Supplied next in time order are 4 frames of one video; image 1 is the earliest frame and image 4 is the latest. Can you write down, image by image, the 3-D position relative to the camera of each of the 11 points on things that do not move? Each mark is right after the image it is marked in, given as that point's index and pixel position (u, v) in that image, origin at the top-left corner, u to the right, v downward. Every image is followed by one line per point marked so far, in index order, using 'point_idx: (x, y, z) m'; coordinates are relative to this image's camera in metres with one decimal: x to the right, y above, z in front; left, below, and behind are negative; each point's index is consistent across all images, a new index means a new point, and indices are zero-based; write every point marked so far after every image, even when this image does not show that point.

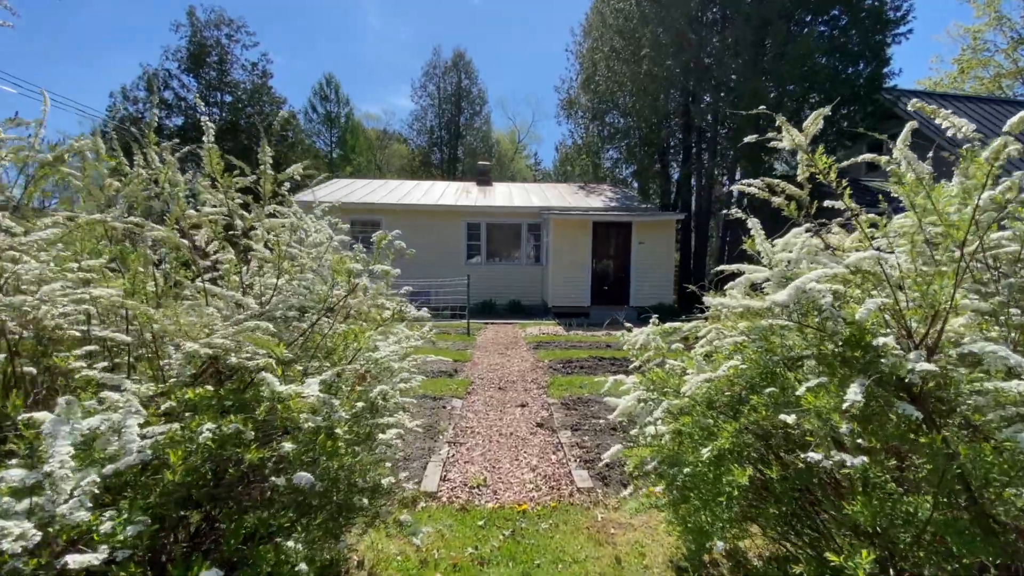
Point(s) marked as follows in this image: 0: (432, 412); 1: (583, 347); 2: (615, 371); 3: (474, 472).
0: (-0.7, -1.1, +5.4) m
1: (+1.1, -0.9, +9.3) m
2: (+1.3, -1.0, +7.2) m
3: (-0.3, -1.3, +4.0) m
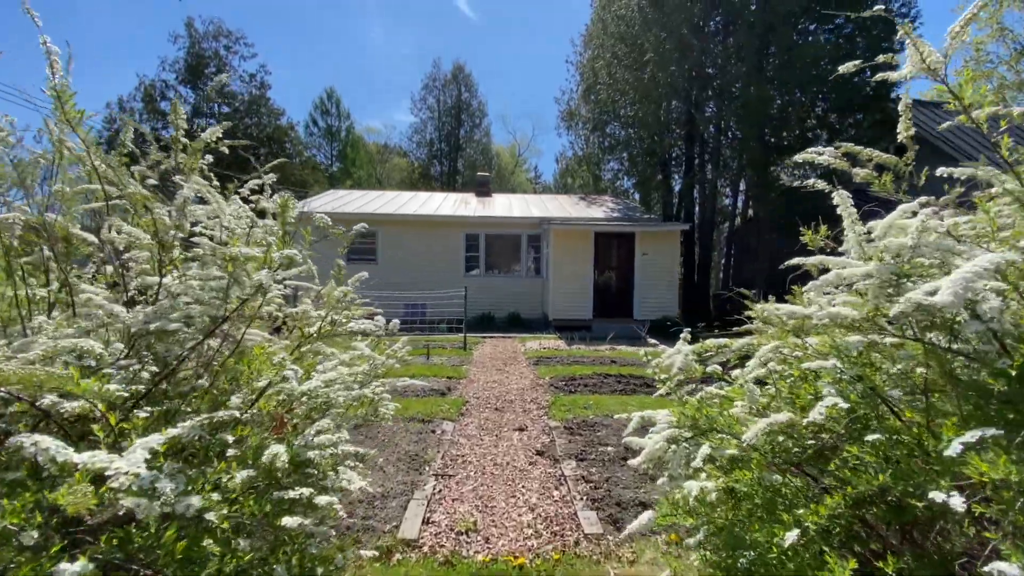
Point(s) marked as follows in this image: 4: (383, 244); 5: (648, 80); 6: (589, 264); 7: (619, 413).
0: (-0.8, -1.2, +4.8) m
1: (+1.1, -1.1, +8.7) m
2: (+1.2, -1.2, +6.7) m
3: (-0.3, -1.3, +3.4) m
4: (-3.4, +1.2, +15.4) m
5: (+4.0, +6.1, +17.2) m
6: (+1.9, +0.6, +14.3) m
7: (+1.0, -1.2, +5.7) m
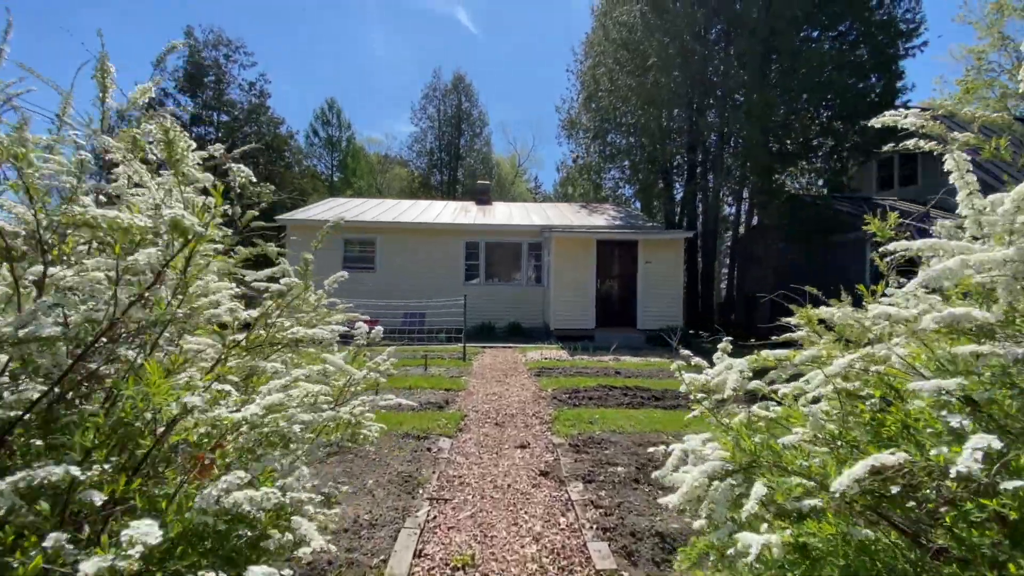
0: (-0.7, -1.3, +4.4) m
1: (+1.1, -1.2, +8.4) m
2: (+1.2, -1.3, +6.3) m
3: (-0.3, -1.3, +3.1) m
4: (-3.4, +0.9, +15.1) m
5: (+4.0, +5.9, +17.0) m
6: (+1.9, +0.4, +14.0) m
7: (+1.1, -1.3, +5.4) m
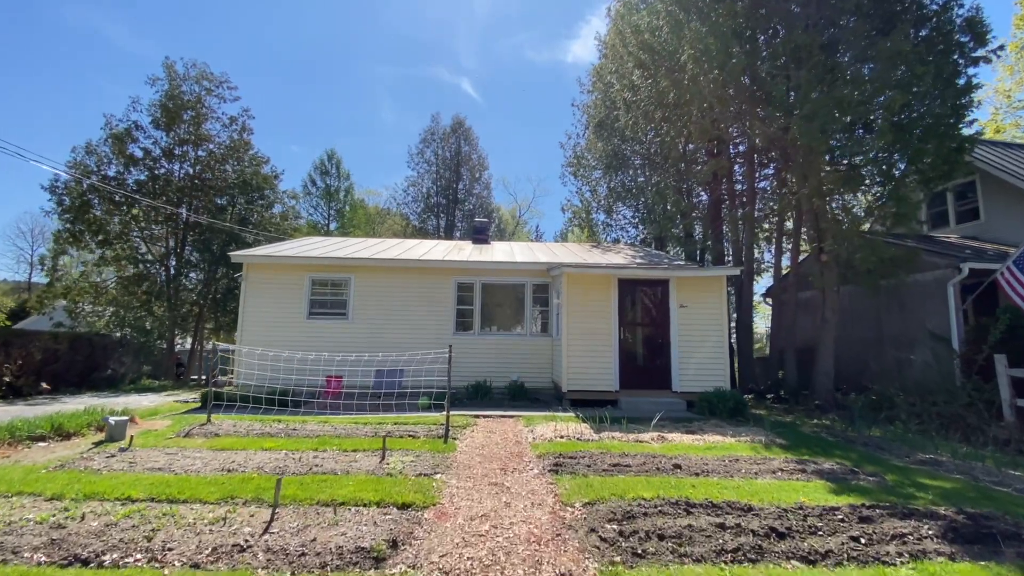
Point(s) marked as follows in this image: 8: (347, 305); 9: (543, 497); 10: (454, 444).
0: (-0.7, -1.3, +1.5) m
1: (+1.1, -1.7, +5.4) m
2: (+1.3, -1.5, +3.3) m
3: (-0.3, -1.3, +0.1) m
4: (-3.3, -0.1, +12.3) m
5: (+4.1, +4.6, +14.6) m
6: (+1.9, -0.6, +11.1) m
7: (+1.1, -1.4, +2.4) m
8: (-3.5, -0.3, +12.3) m
9: (+0.2, -1.6, +4.7) m
10: (-0.7, -1.8, +6.8) m
